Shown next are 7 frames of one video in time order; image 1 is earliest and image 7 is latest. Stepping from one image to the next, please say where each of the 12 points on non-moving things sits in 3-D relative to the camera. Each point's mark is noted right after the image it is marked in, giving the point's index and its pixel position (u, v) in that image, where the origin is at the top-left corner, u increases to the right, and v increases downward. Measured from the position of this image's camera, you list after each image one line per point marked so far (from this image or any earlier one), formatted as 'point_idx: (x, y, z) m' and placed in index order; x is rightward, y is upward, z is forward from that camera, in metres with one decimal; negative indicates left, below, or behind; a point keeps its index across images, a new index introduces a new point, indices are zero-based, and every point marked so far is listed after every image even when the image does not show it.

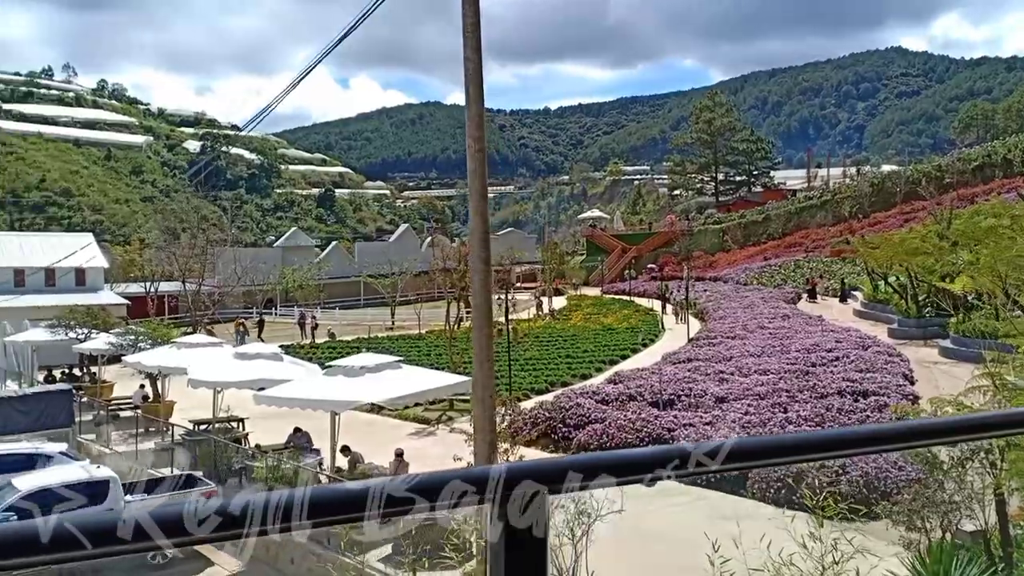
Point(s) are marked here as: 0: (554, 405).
0: (+0.8, -2.3, +17.4) m
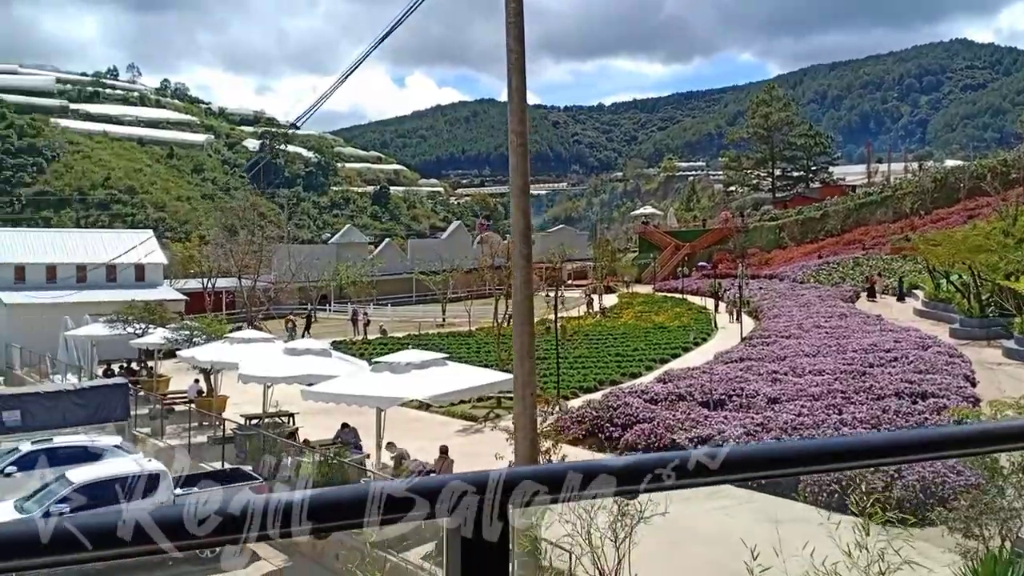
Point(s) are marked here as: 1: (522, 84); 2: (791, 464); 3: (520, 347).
0: (+1.7, -2.2, +17.3) m
1: (+0.2, +1.7, +7.5) m
2: (+0.6, -0.4, +1.9) m
3: (+0.1, -0.5, +7.6) m
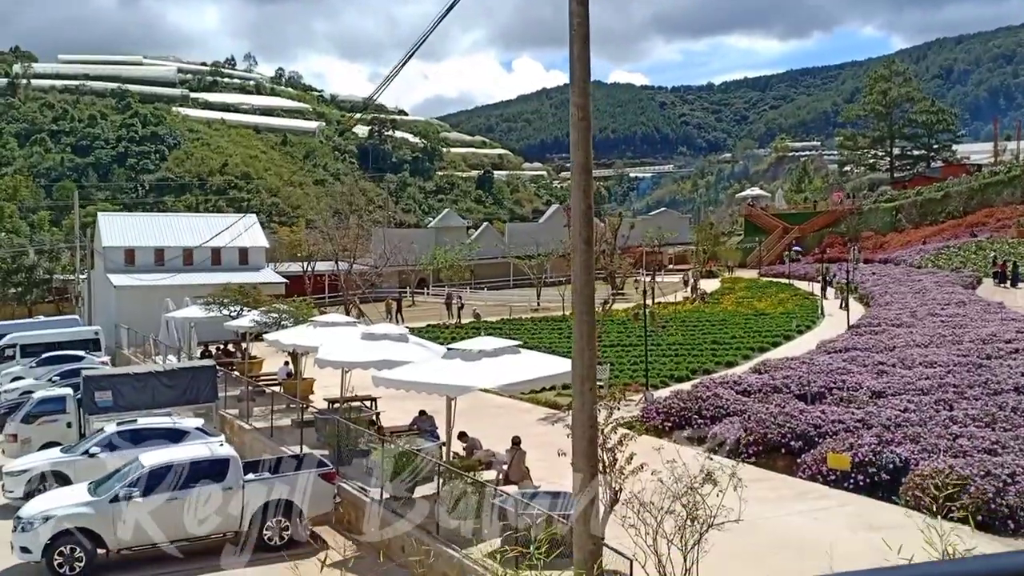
0: (+3.3, -1.9, +16.5) m
1: (+0.6, +1.8, +6.9) m
2: (+0.4, -0.4, +1.4) m
3: (+0.5, -0.4, +7.1) m
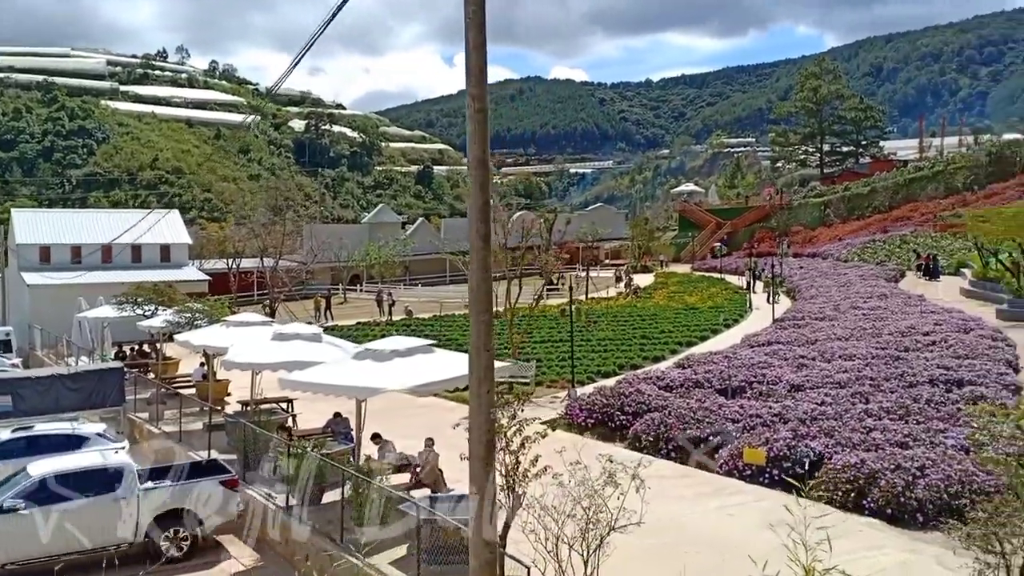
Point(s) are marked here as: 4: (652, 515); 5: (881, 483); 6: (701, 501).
0: (+1.8, -1.9, +16.4) m
1: (-0.2, +1.8, +6.6) m
2: (-0.1, -0.4, +1.1) m
3: (-0.3, -0.4, +6.8) m
4: (+1.7, -2.7, +10.8) m
5: (+4.4, -2.3, +10.8) m
6: (+2.4, -2.7, +11.5) m
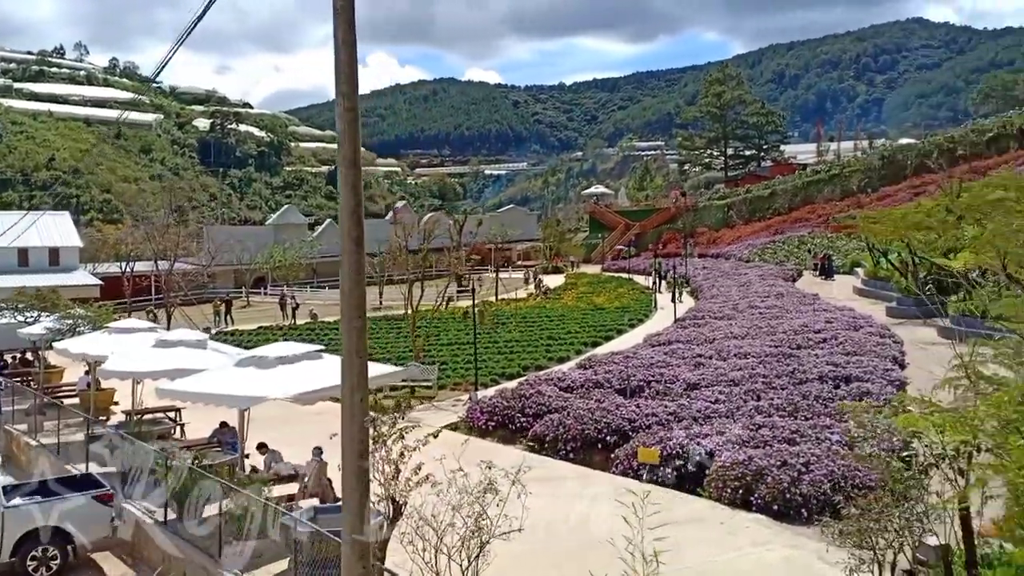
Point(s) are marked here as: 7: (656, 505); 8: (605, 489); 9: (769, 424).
0: (0.0, -1.9, +16.4) m
1: (-1.2, +1.8, +6.4) m
2: (-0.5, -0.4, +0.9) m
3: (-1.2, -0.4, +6.6) m
4: (+0.4, -2.7, +10.8) m
5: (+3.1, -2.3, +11.0) m
6: (+1.0, -2.7, +11.5) m
7: (+1.8, -2.7, +11.2) m
8: (+1.2, -2.7, +12.0) m
9: (+3.7, -2.0, +13.1) m
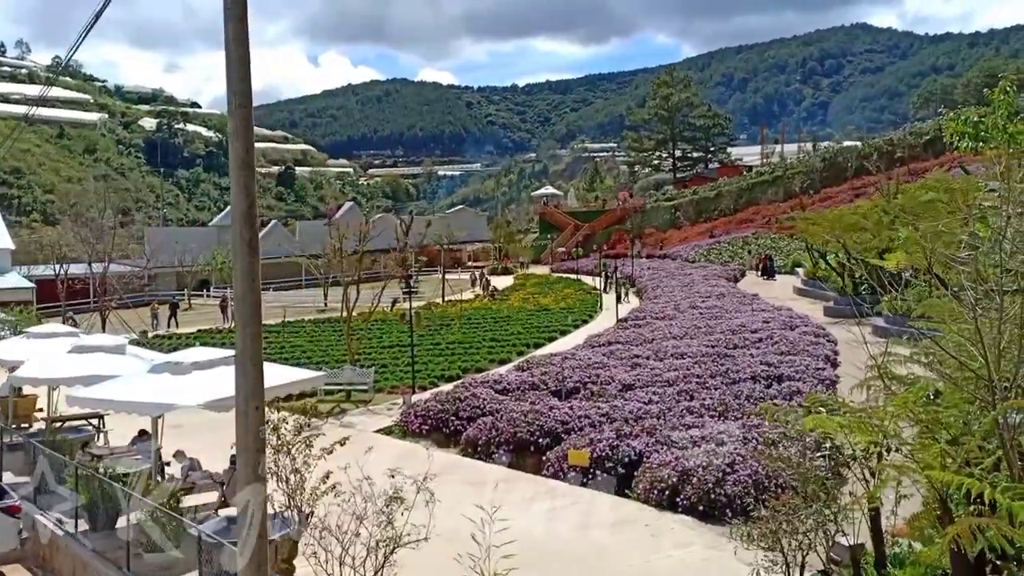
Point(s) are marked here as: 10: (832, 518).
0: (-1.1, -1.9, +16.2) m
1: (-1.9, +1.8, +6.2) m
2: (-0.9, -0.4, +0.8) m
3: (-1.9, -0.4, +6.4) m
4: (-0.5, -2.7, +10.6) m
5: (+2.2, -2.3, +11.0) m
6: (+0.1, -2.7, +11.4) m
7: (+0.9, -2.7, +11.1) m
8: (+0.3, -2.7, +11.9) m
9: (+2.7, -2.0, +13.1) m
10: (+2.6, -1.9, +7.5) m
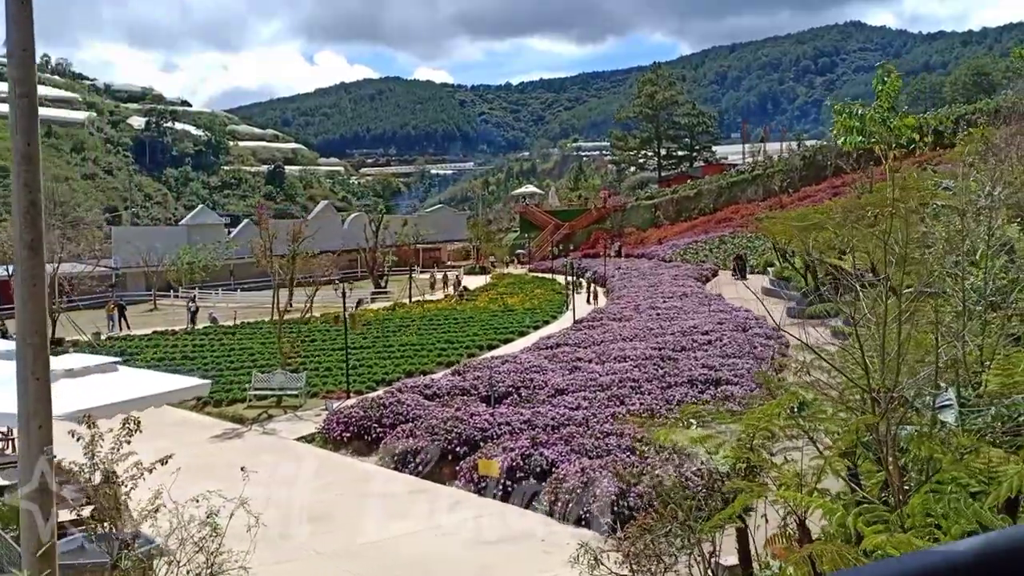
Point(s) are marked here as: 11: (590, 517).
0: (-2.4, -1.9, +15.7) m
1: (-3.1, +1.7, +5.7) m
2: (-2.1, -0.5, +0.2) m
3: (-3.1, -0.5, +5.9) m
4: (-1.7, -2.8, +10.1) m
5: (+1.0, -2.3, +10.5) m
6: (-1.1, -2.8, +10.8) m
7: (-0.4, -2.7, +10.6) m
8: (-0.9, -2.7, +11.4) m
9: (+1.5, -2.0, +12.6) m
10: (+1.4, -1.9, +7.0) m
11: (+0.9, -2.6, +10.2) m
